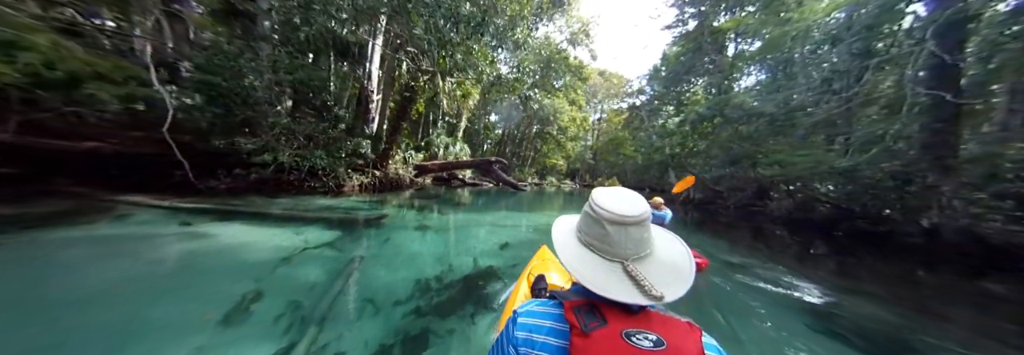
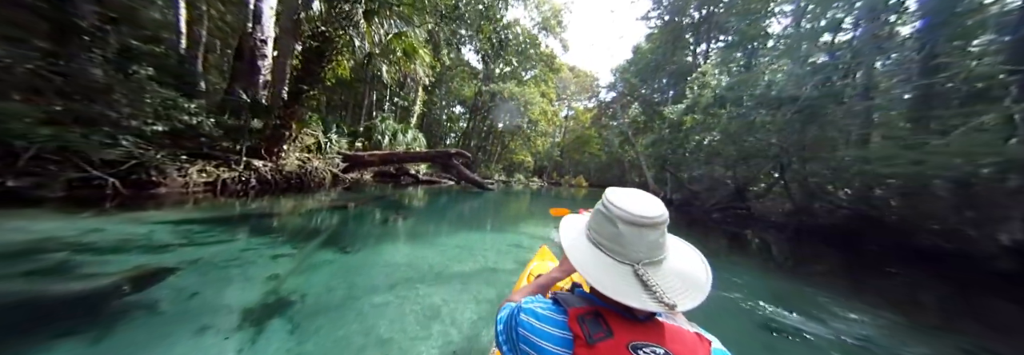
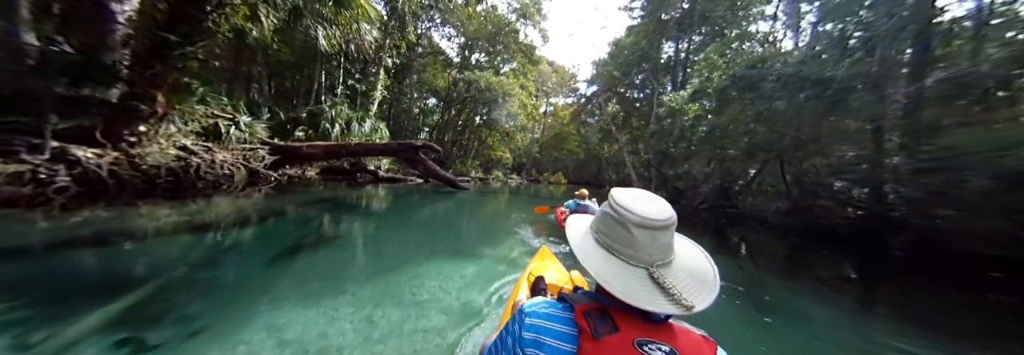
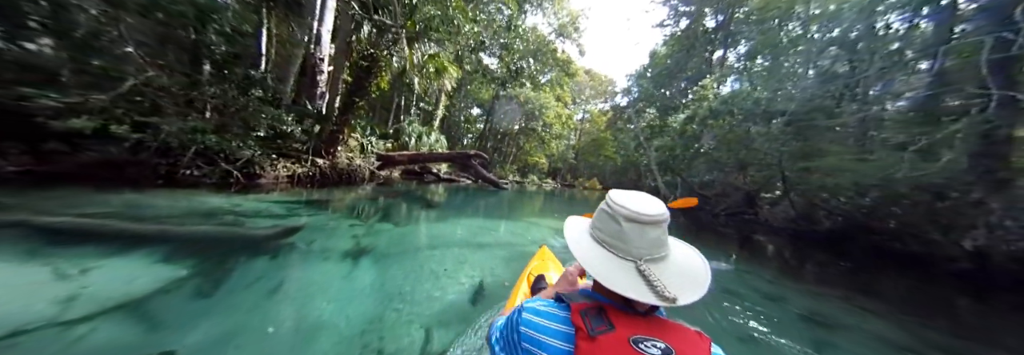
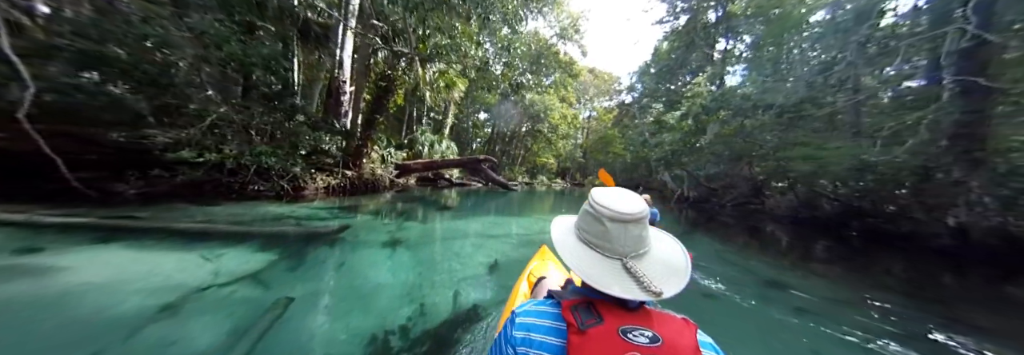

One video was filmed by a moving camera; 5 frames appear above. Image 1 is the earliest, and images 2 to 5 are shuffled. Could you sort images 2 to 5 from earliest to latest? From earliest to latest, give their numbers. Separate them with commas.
5, 4, 2, 3
